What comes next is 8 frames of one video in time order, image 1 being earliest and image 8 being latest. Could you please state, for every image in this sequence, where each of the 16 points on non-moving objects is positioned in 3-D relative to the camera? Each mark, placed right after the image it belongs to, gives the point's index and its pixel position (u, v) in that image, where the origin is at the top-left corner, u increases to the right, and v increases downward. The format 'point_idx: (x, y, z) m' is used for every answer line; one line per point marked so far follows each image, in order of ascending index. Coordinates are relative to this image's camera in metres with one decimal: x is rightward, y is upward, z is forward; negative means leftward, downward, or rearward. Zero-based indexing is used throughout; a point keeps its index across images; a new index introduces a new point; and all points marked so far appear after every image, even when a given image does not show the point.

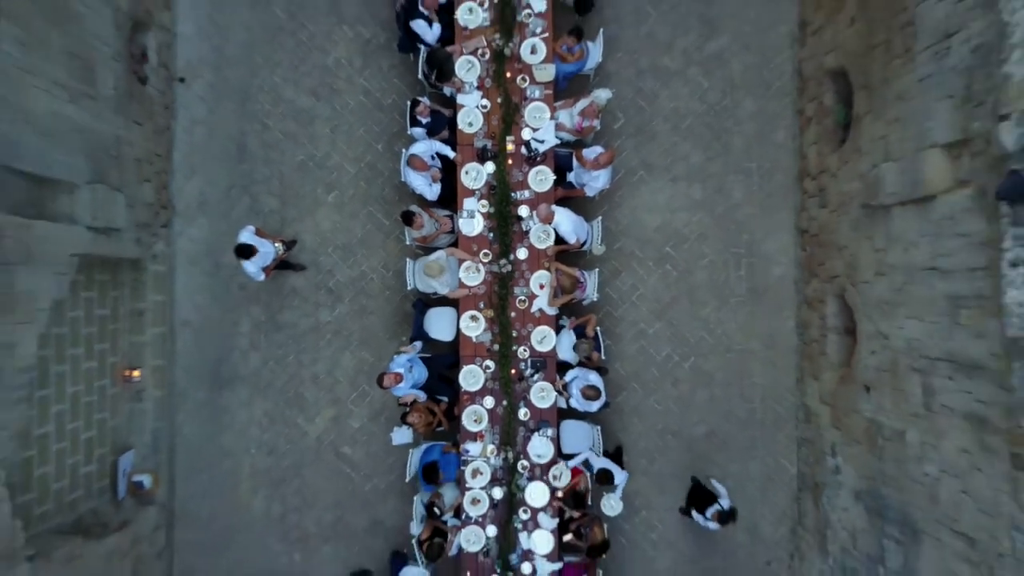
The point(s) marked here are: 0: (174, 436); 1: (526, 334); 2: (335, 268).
0: (-2.8, -1.2, +5.7) m
1: (+0.1, -0.3, +5.0) m
2: (-1.4, +0.2, +5.7) m
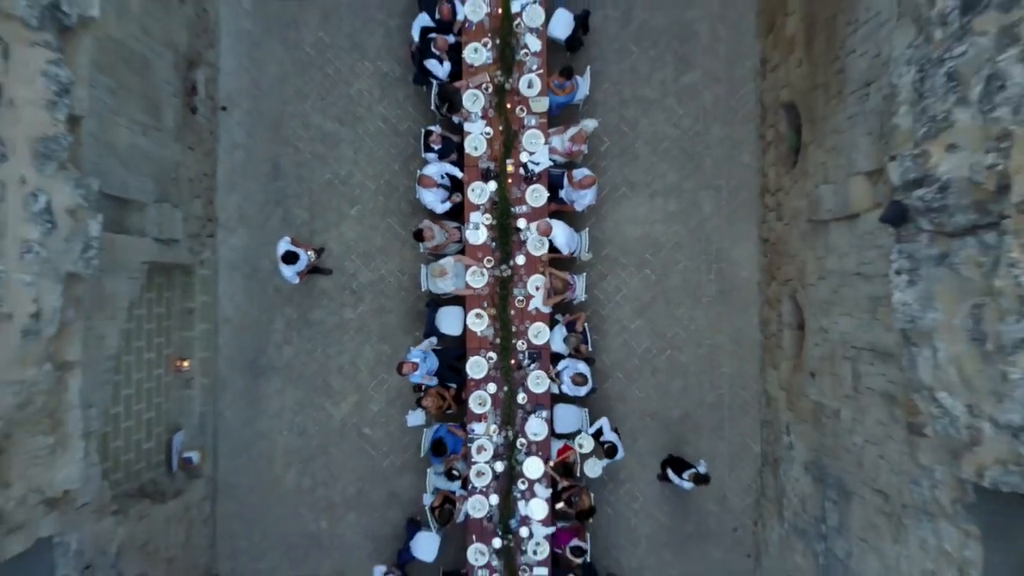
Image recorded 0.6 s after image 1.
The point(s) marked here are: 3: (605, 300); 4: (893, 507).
0: (-2.8, -1.2, +6.6) m
1: (+0.1, -0.3, +5.8) m
2: (-1.4, +0.2, +6.6) m
3: (+0.9, -0.1, +6.5) m
4: (+2.4, -1.4, +4.5) m
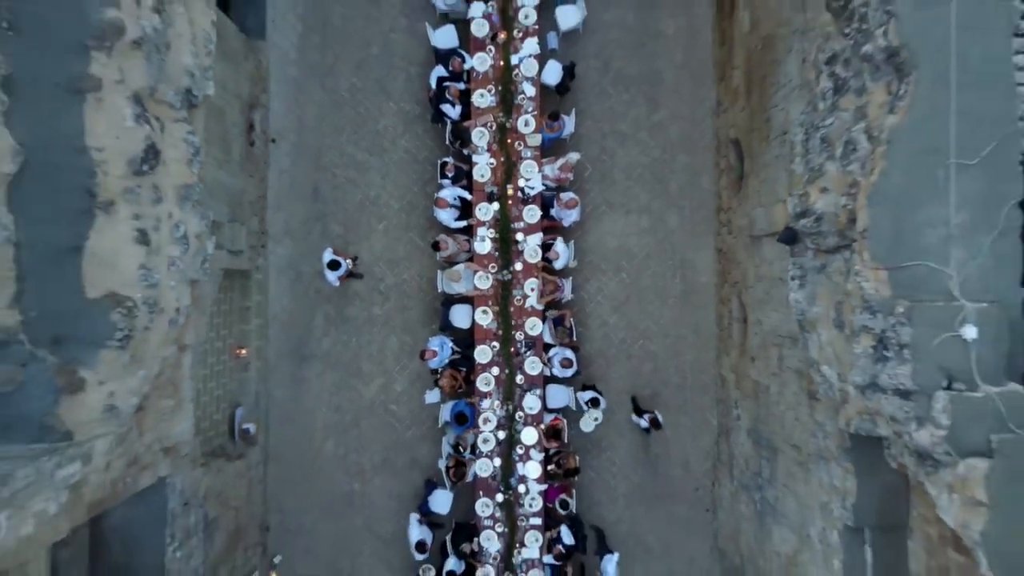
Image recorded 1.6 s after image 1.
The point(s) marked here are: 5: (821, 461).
0: (-2.8, -1.2, +8.0) m
1: (+0.1, -0.4, +7.2) m
2: (-1.4, +0.1, +8.0) m
3: (+0.9, -0.1, +7.9) m
4: (+2.4, -1.4, +5.9) m
5: (+2.4, -1.4, +5.6) m
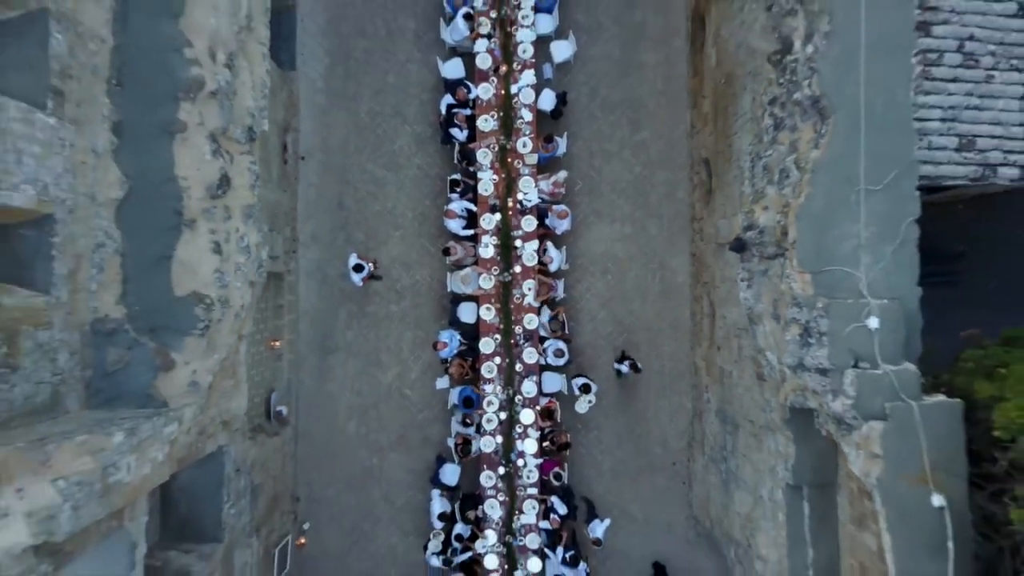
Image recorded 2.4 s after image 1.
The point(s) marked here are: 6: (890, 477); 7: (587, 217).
0: (-2.8, -1.2, +9.1) m
1: (+0.1, -0.4, +8.3) m
2: (-1.4, +0.1, +9.1) m
3: (+0.9, -0.1, +9.0) m
4: (+2.4, -1.4, +7.0) m
5: (+2.4, -1.4, +6.7) m
6: (+2.7, -1.4, +5.0) m
7: (+1.0, +0.9, +9.0) m
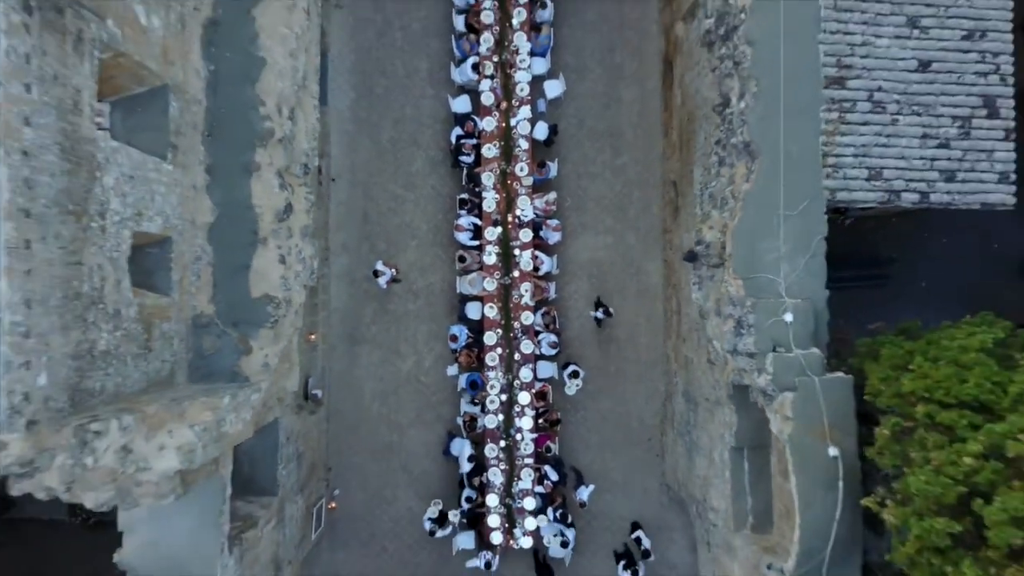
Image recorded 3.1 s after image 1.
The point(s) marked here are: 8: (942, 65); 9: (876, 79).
0: (-2.8, -1.3, +10.7) m
1: (+0.1, -0.4, +9.9) m
2: (-1.4, +0.1, +10.7) m
3: (+0.8, -0.1, +10.6) m
4: (+2.4, -1.4, +8.6) m
5: (+2.4, -1.4, +8.3) m
6: (+2.7, -1.4, +6.7) m
7: (+1.0, +0.9, +10.6) m
8: (+5.0, +2.6, +8.2) m
9: (+4.2, +2.4, +8.0) m
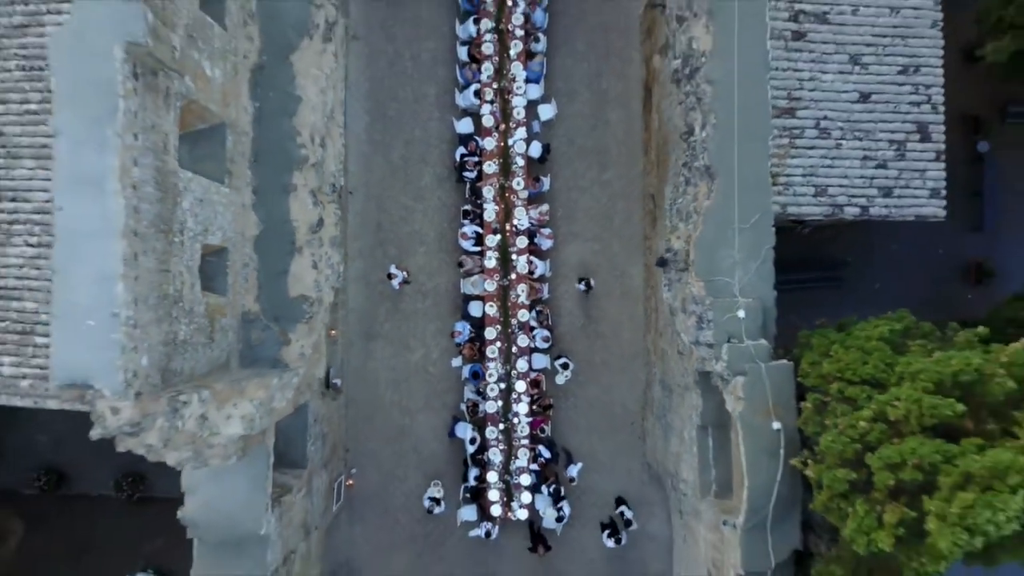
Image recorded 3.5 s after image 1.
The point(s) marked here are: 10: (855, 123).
0: (-2.8, -1.3, +12.0) m
1: (0.0, -0.4, +11.3) m
2: (-1.5, +0.1, +12.0) m
3: (+0.8, -0.2, +11.9) m
4: (+2.4, -1.4, +9.9) m
5: (+2.4, -1.4, +9.6) m
6: (+2.7, -1.4, +8.0) m
7: (+0.9, +0.9, +11.9) m
8: (+5.0, +2.6, +9.5) m
9: (+4.1, +2.4, +9.3) m
10: (+4.6, +2.2, +9.4) m
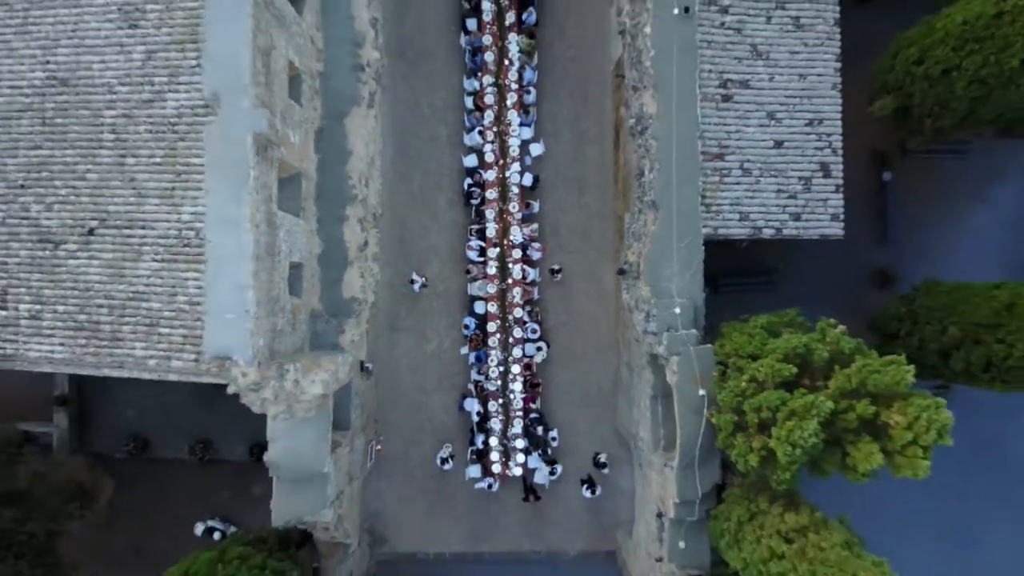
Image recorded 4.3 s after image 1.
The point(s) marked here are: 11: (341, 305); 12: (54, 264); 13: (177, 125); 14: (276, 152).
0: (-2.9, -1.3, +14.9) m
1: (0.0, -0.4, +14.2) m
2: (-1.6, 0.0, +14.9) m
3: (+0.7, -0.2, +14.8) m
4: (+2.3, -1.5, +12.8) m
5: (+2.3, -1.5, +12.5) m
6: (+2.6, -1.4, +10.9) m
7: (+0.9, +0.8, +14.8) m
8: (+4.9, +2.6, +12.4) m
9: (+4.1, +2.3, +12.2) m
10: (+4.5, +2.2, +12.3) m
11: (-2.7, -0.3, +11.2) m
12: (-7.3, +0.4, +11.2) m
13: (-5.1, +2.5, +10.7) m
14: (-3.2, +1.8, +9.4) m
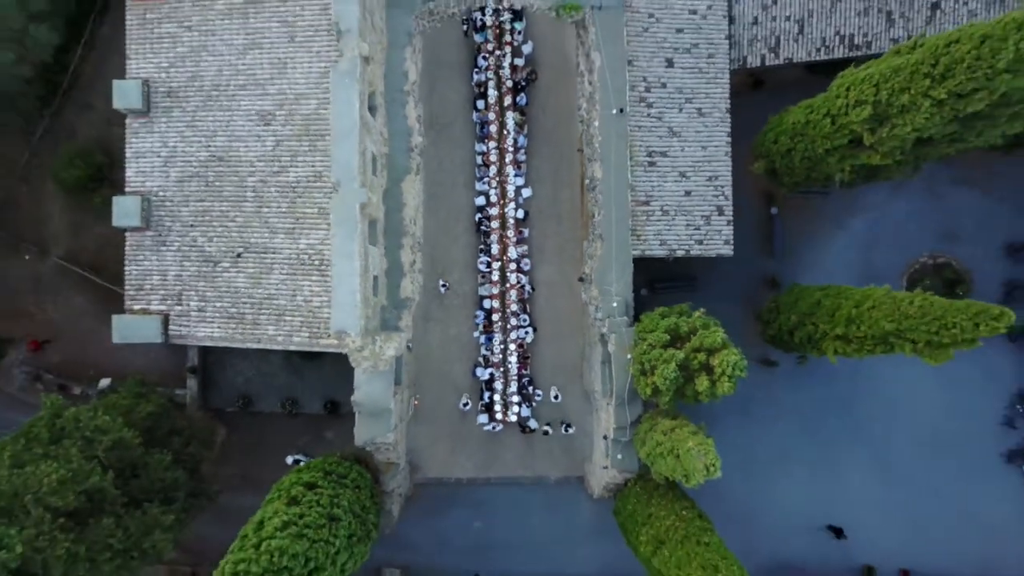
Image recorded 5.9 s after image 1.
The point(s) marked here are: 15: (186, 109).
0: (-2.9, -1.4, +21.1) m
1: (-0.1, -0.5, +20.3) m
2: (-1.6, 0.0, +21.1) m
3: (+0.7, -0.3, +21.0) m
4: (+2.2, -1.5, +19.0) m
5: (+2.3, -1.5, +18.7) m
6: (+2.5, -1.5, +17.1) m
7: (+0.8, +0.8, +21.0) m
8: (+4.8, +2.5, +18.6) m
9: (+4.0, +2.3, +18.4) m
10: (+4.5, +2.1, +18.5) m
11: (-2.8, -0.4, +17.4) m
12: (-7.4, +0.3, +17.4) m
13: (-5.2, +2.4, +16.9) m
14: (-3.3, +1.8, +15.6) m
15: (-8.1, +4.4, +17.5) m
